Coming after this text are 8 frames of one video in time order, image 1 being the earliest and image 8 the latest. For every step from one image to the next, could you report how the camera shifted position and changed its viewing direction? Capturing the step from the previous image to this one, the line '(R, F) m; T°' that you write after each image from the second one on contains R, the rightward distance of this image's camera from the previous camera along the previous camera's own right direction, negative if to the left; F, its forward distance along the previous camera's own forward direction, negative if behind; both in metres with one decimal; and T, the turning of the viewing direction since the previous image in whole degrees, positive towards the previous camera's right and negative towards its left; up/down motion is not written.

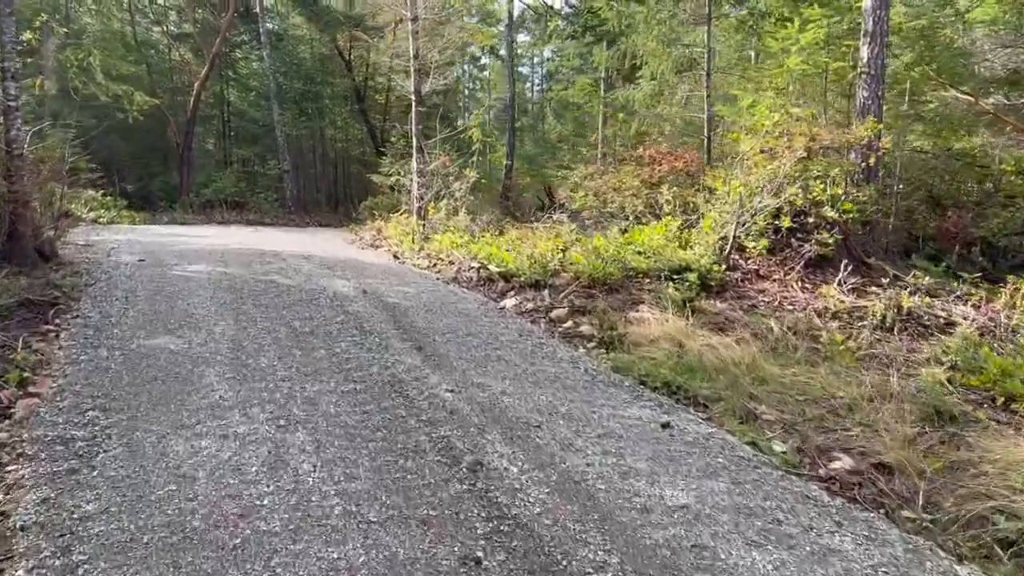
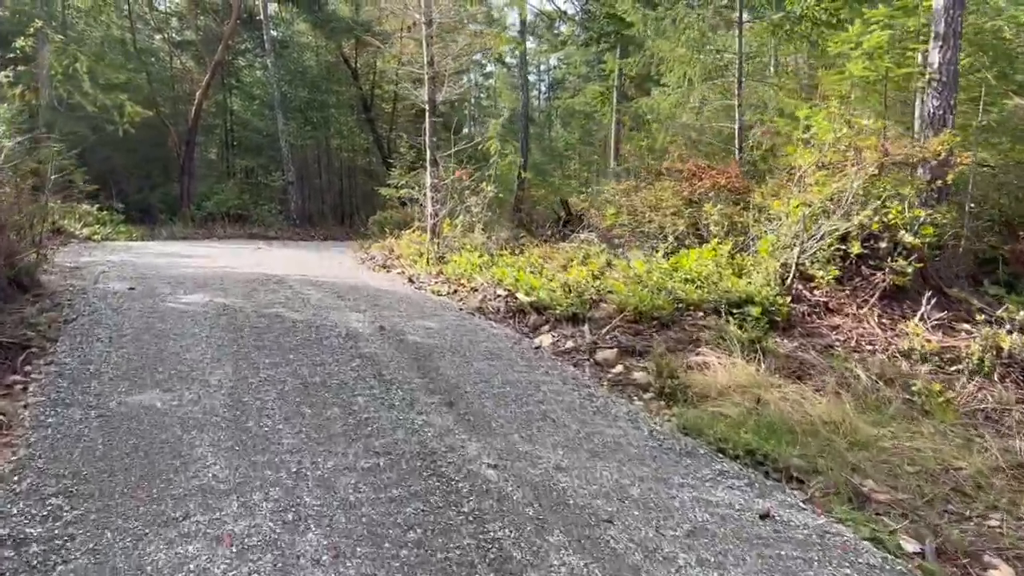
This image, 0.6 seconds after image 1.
(-0.2, +0.8) m; 0°
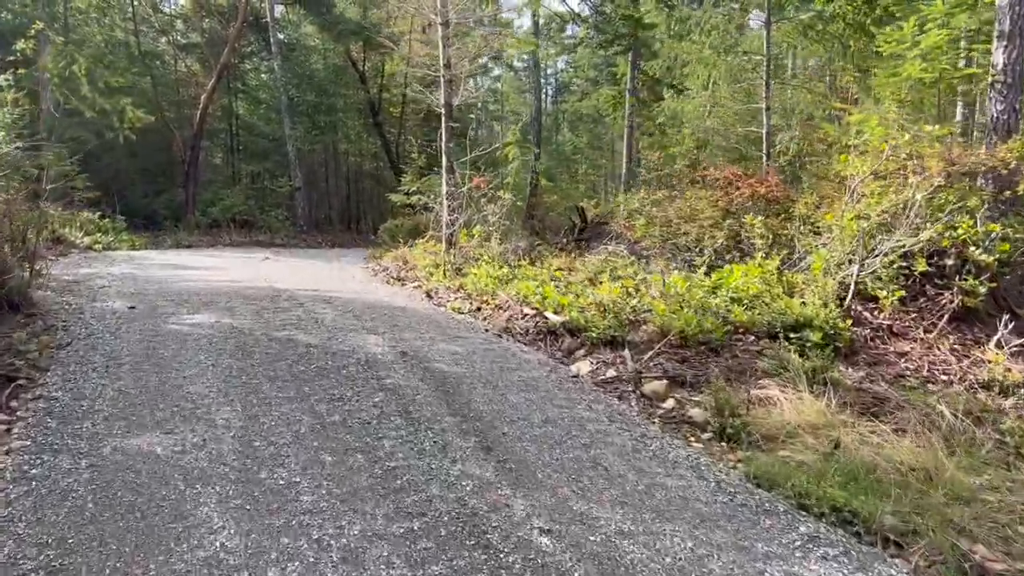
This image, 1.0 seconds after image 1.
(-0.2, +0.5) m; 0°
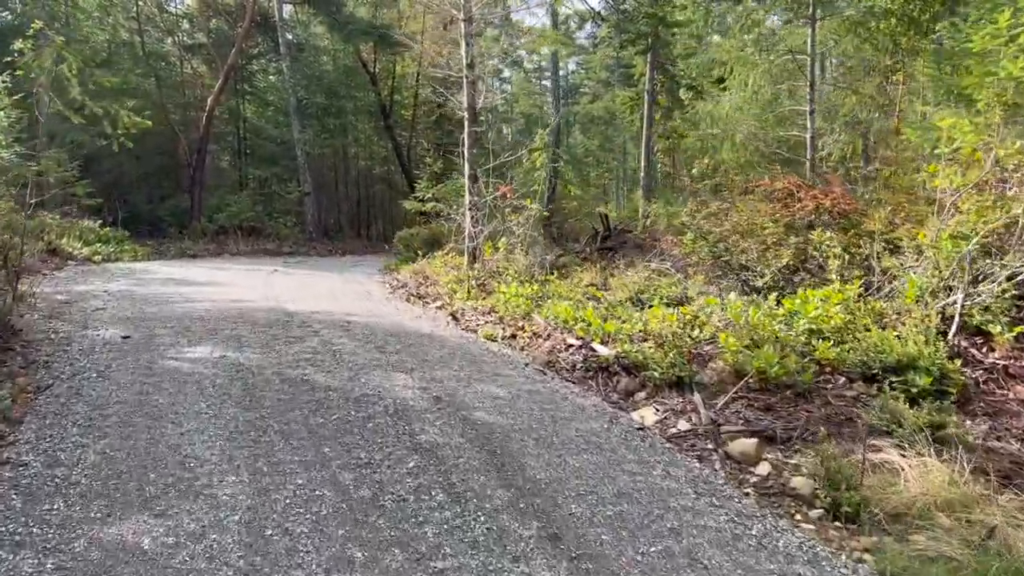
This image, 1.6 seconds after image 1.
(-0.3, +0.7) m; 0°
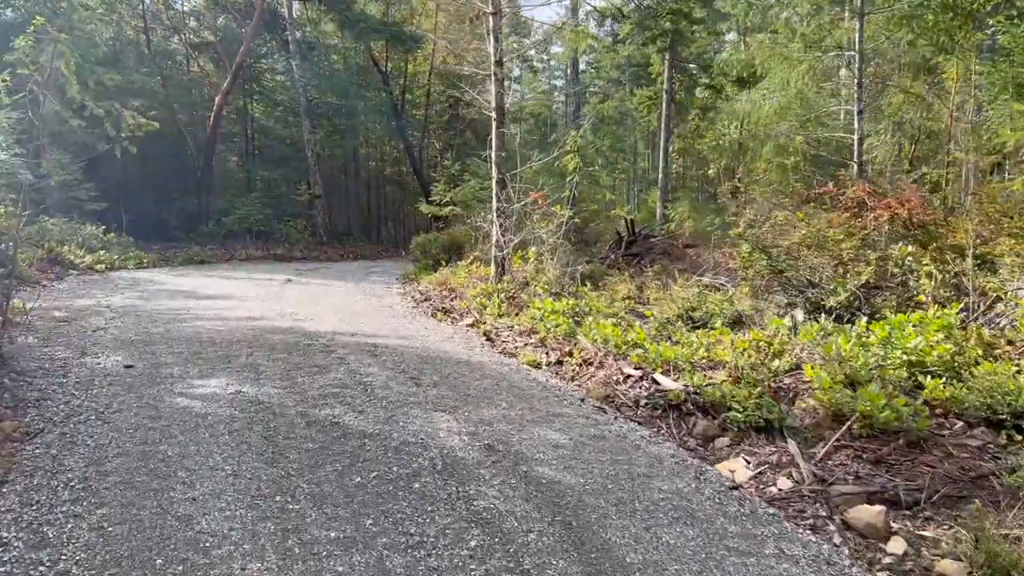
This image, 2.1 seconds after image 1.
(-0.3, +0.6) m; 0°
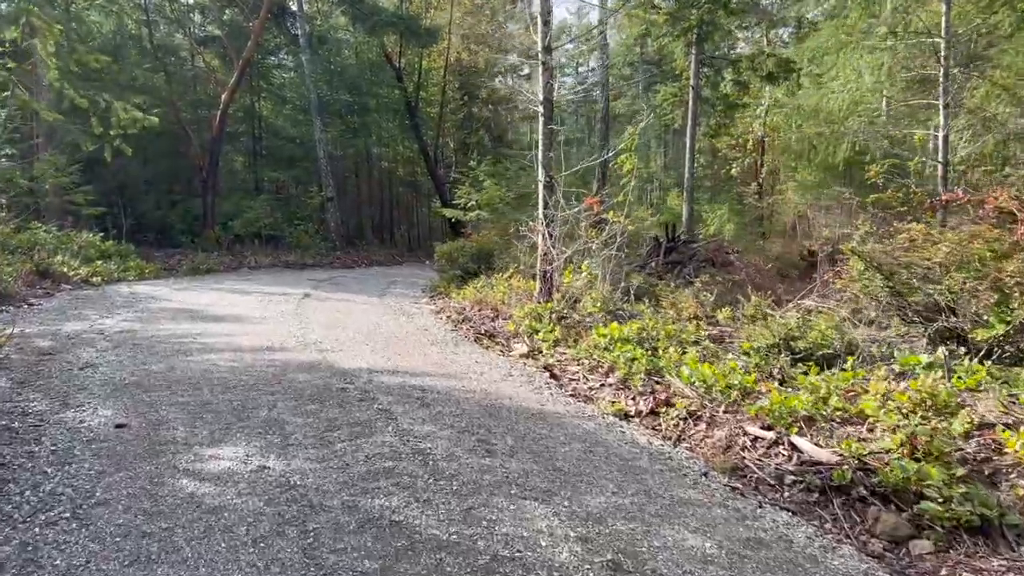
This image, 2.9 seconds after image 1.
(-0.4, +1.1) m; 0°
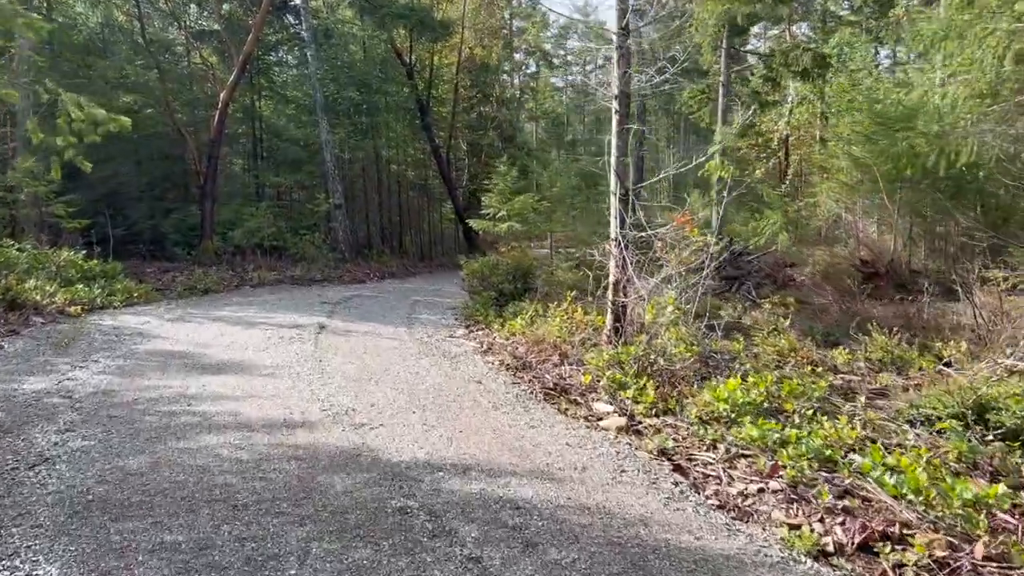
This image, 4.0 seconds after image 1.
(-0.6, +1.5) m; 0°
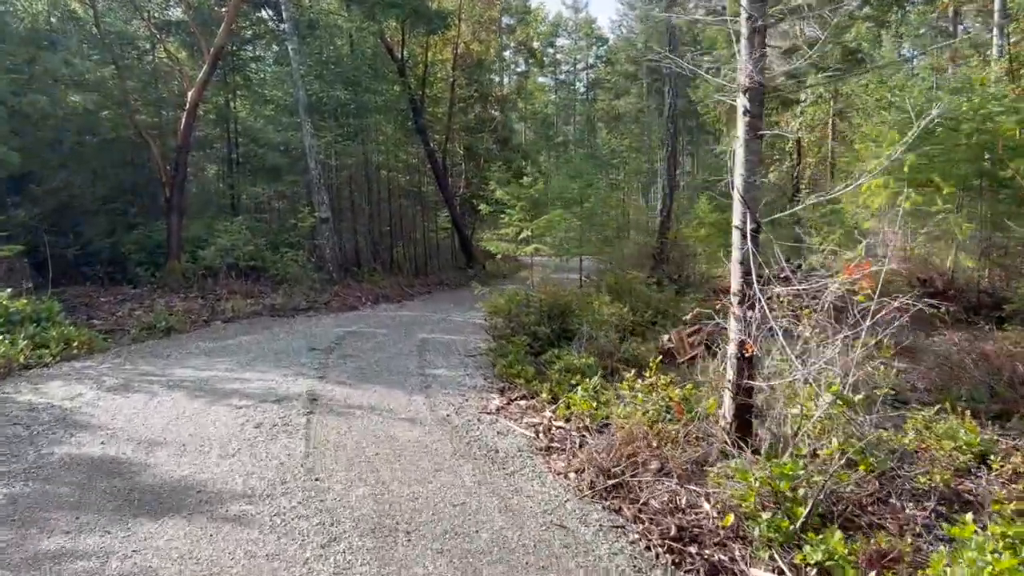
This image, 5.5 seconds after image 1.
(-0.6, +2.0) m; +1°
